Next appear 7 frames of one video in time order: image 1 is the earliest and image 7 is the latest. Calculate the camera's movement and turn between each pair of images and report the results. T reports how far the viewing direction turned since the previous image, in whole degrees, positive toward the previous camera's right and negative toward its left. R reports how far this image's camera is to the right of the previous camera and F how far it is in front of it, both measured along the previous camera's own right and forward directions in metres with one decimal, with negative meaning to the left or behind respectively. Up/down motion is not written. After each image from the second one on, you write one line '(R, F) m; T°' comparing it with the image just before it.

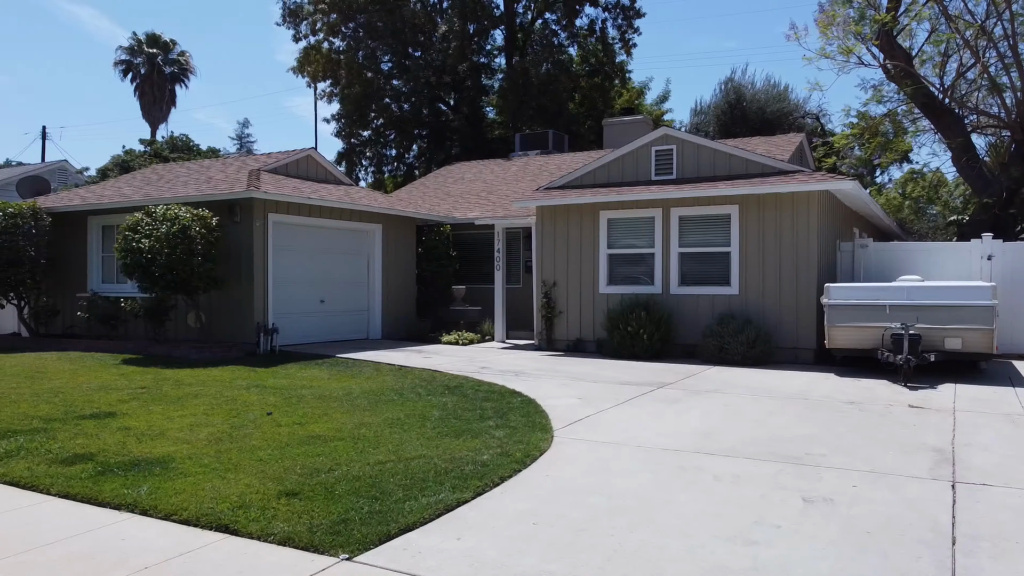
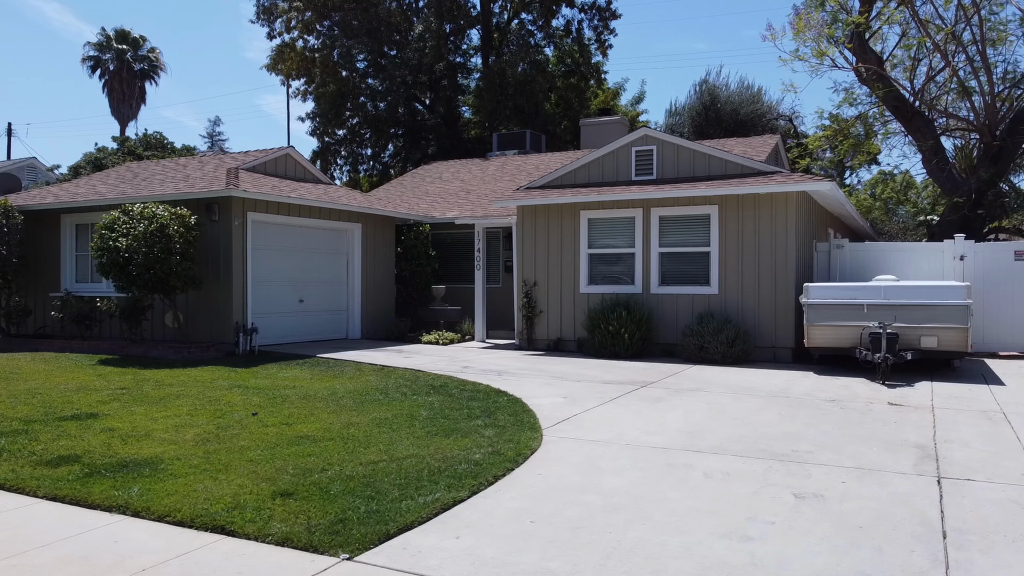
(-0.1, 0.0) m; +2°
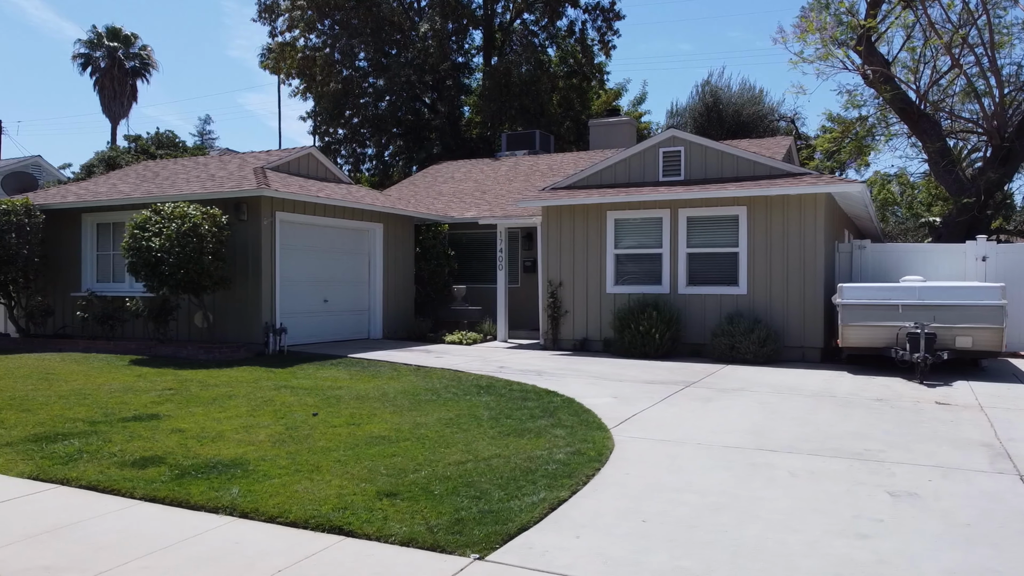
(-0.7, 0.0) m; +1°
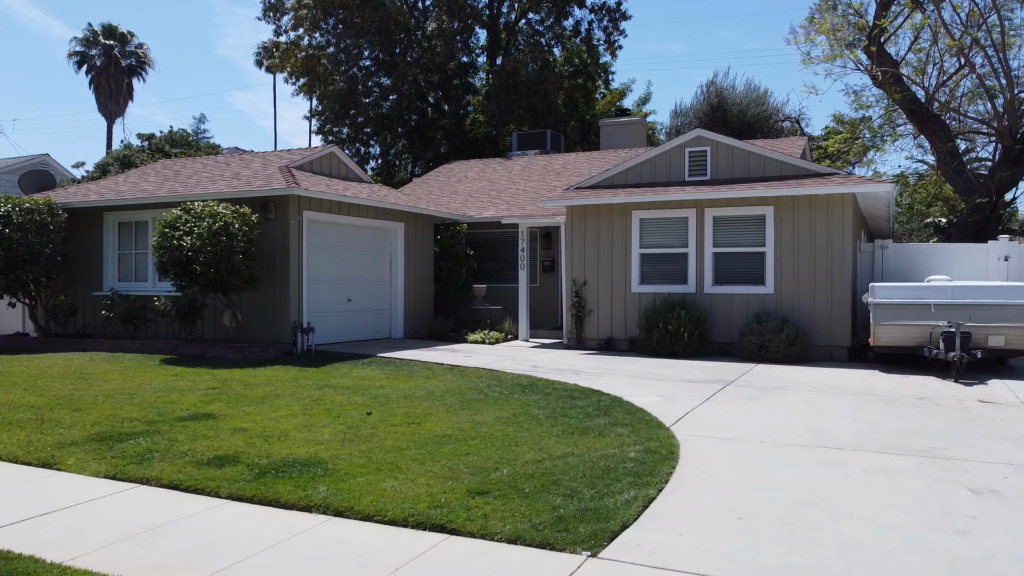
(-0.6, 0.0) m; +1°
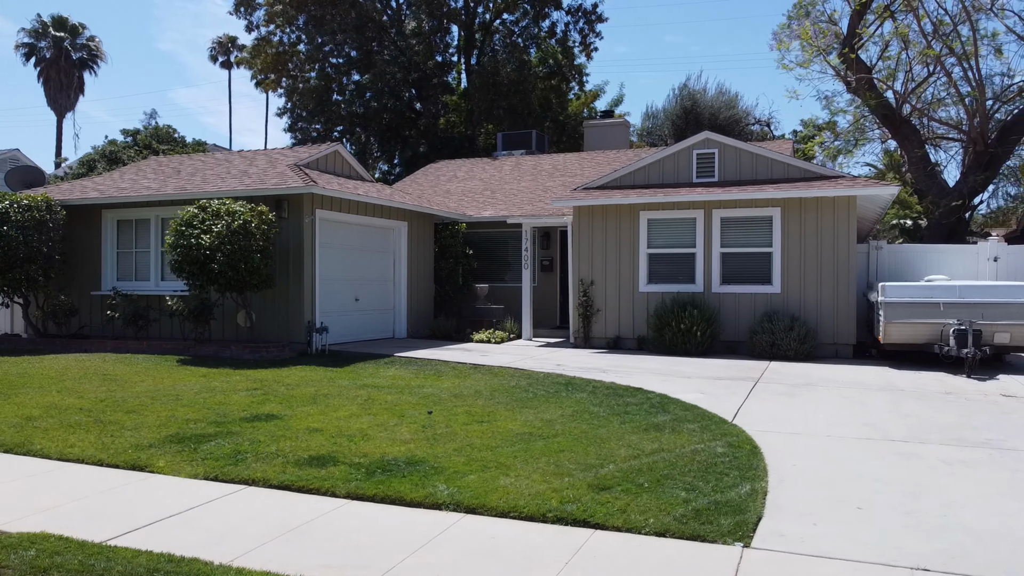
(-1.0, 0.0) m; +4°
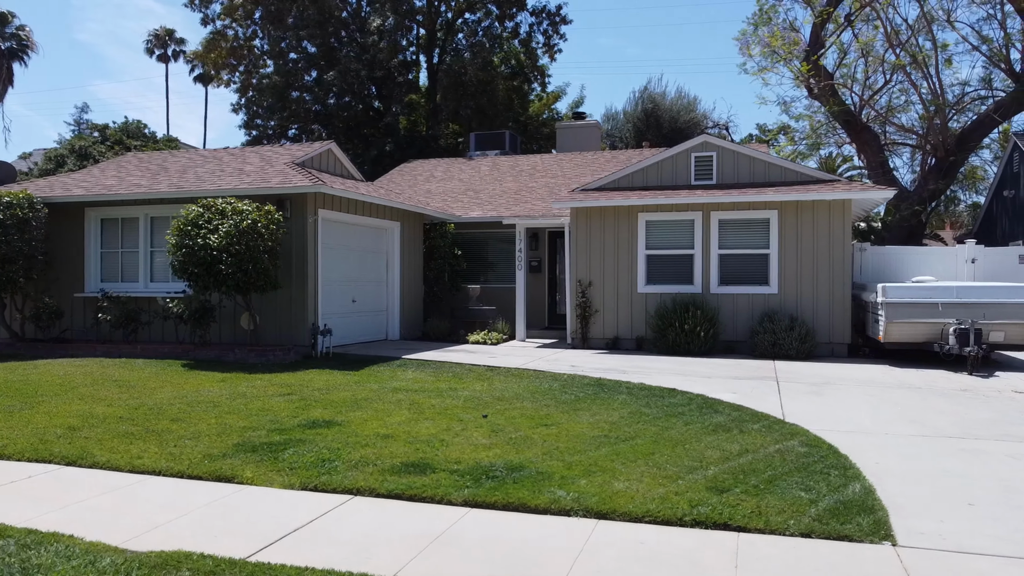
(-1.1, +0.1) m; +5°
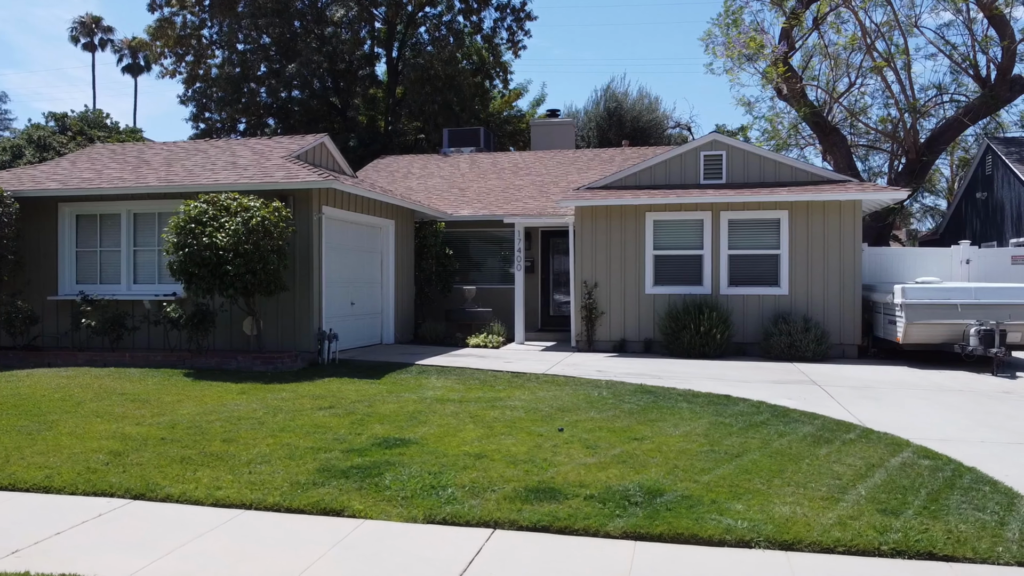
(-1.2, +0.6) m; +5°
